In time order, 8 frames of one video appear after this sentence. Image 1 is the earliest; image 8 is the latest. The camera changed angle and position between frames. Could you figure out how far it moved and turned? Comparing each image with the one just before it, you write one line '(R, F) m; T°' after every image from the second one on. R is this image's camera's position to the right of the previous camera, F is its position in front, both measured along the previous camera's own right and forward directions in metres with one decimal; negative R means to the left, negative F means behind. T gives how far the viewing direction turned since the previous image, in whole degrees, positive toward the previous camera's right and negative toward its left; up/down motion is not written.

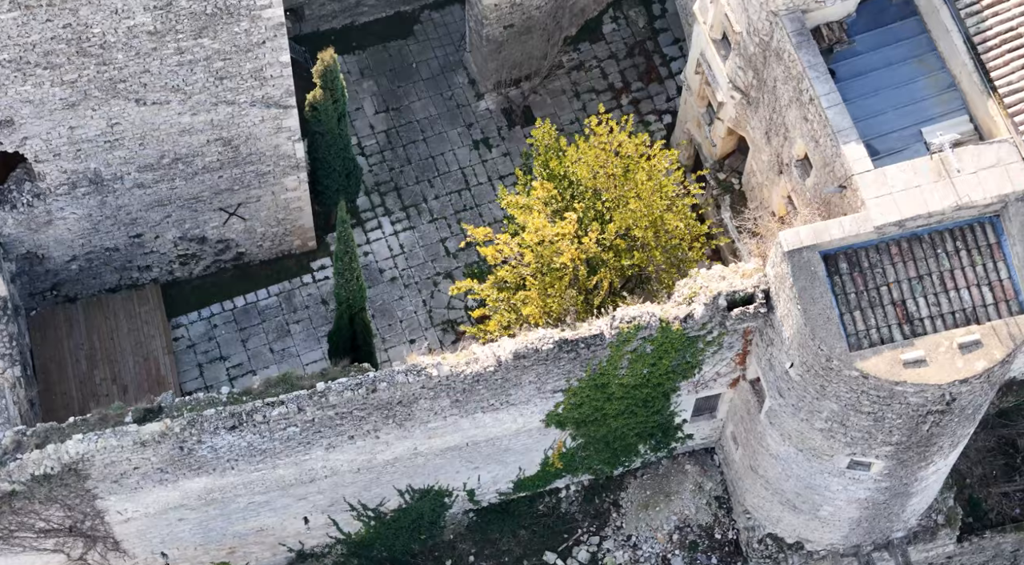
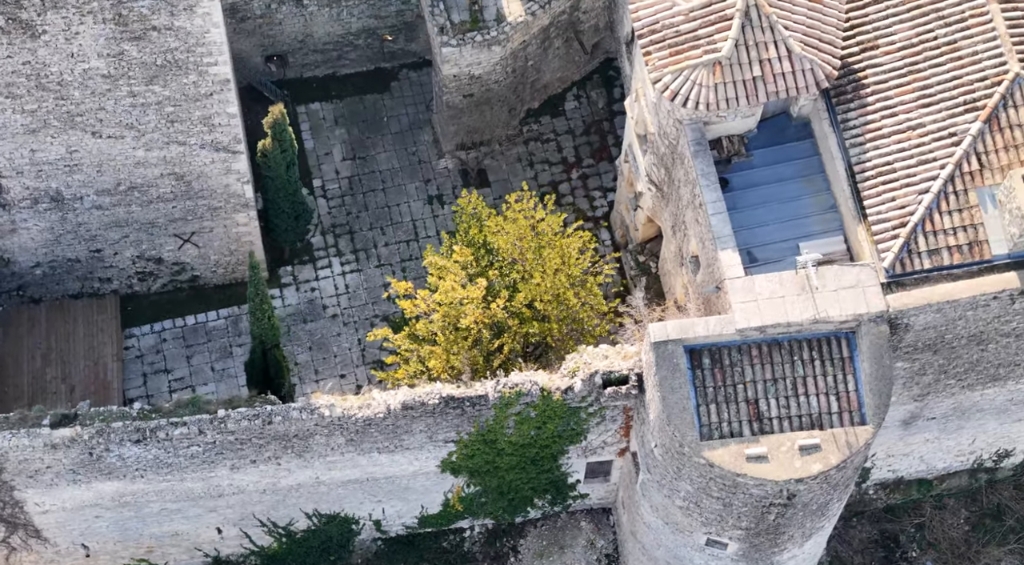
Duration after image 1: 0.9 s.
(+2.1, -1.9) m; -2°
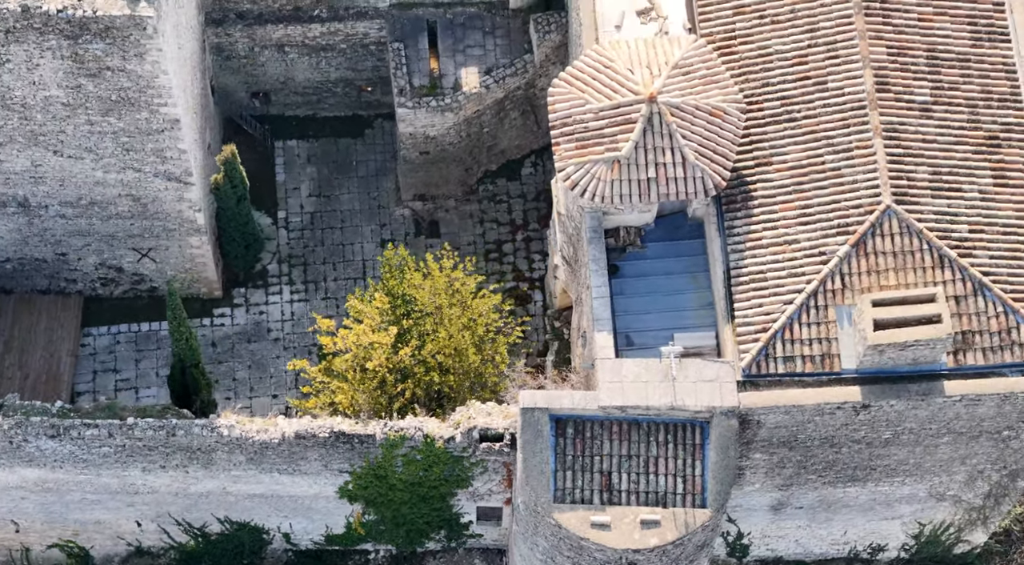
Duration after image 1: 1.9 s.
(+2.5, -2.1) m; -2°
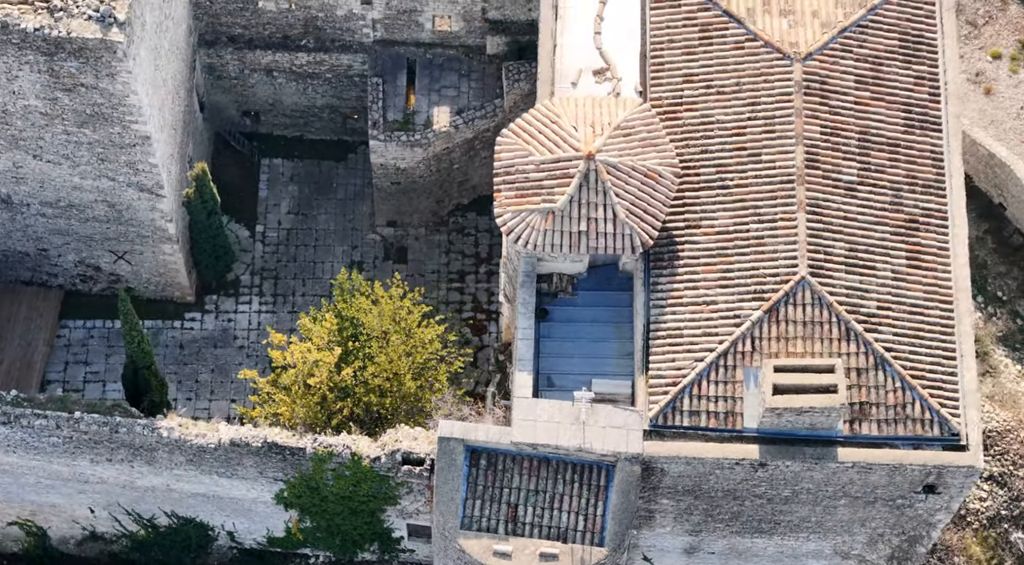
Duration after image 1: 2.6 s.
(+1.8, -1.4) m; -2°
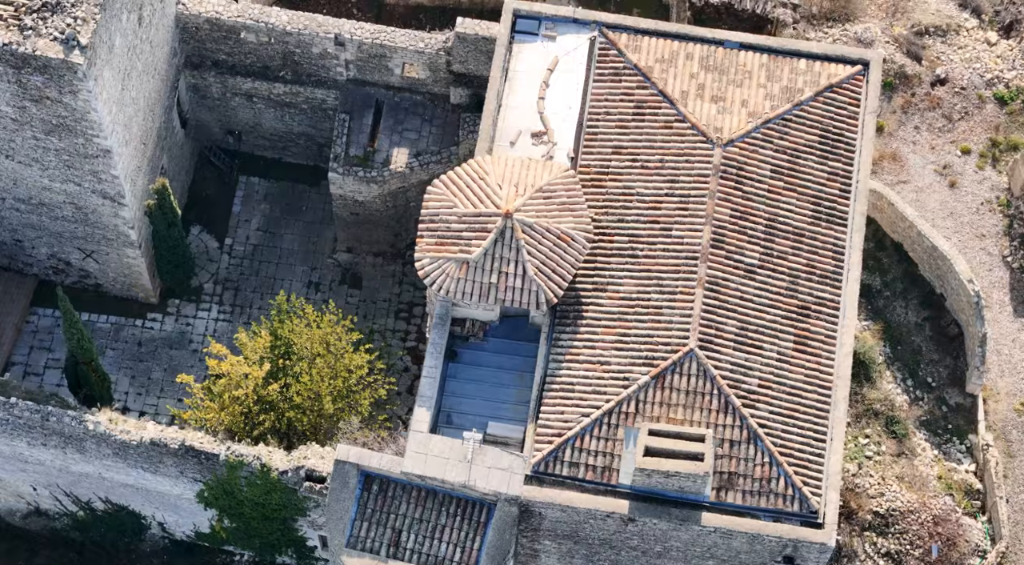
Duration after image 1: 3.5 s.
(+2.5, -1.8) m; -2°
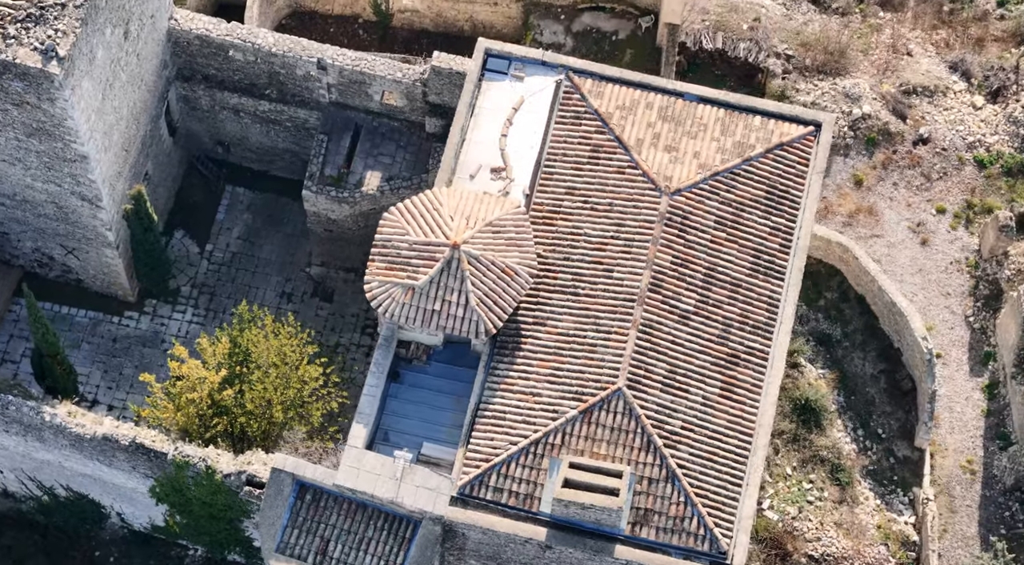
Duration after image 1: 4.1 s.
(+1.7, -1.2) m; -1°
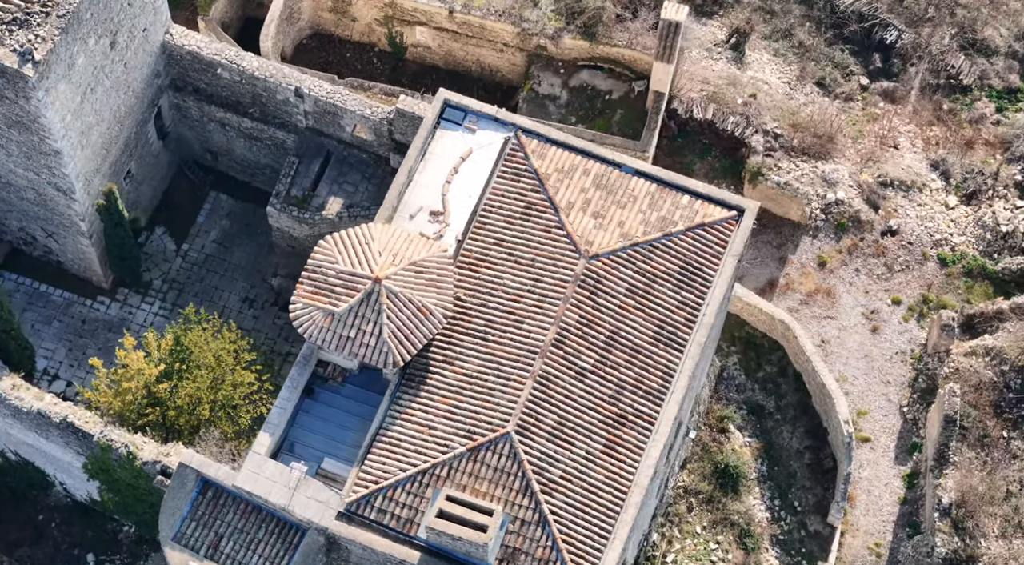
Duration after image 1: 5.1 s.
(+3.0, -2.0) m; -3°
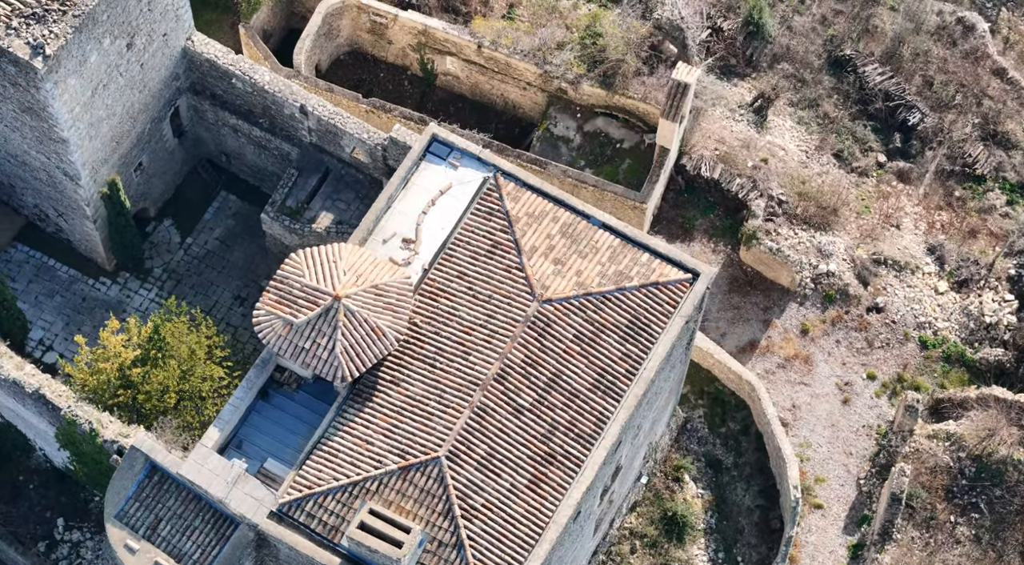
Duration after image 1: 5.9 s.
(+2.5, -1.7) m; -3°
